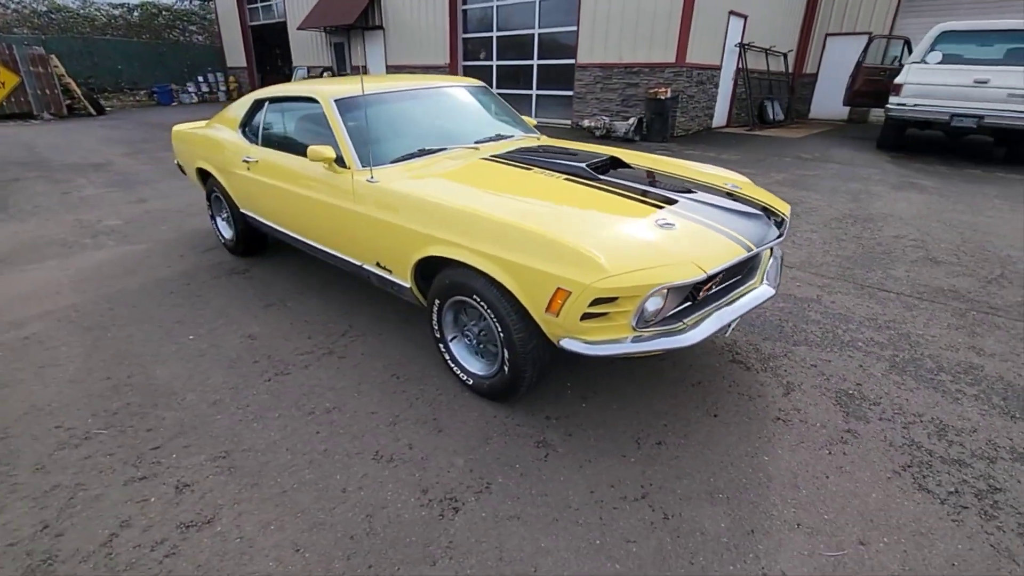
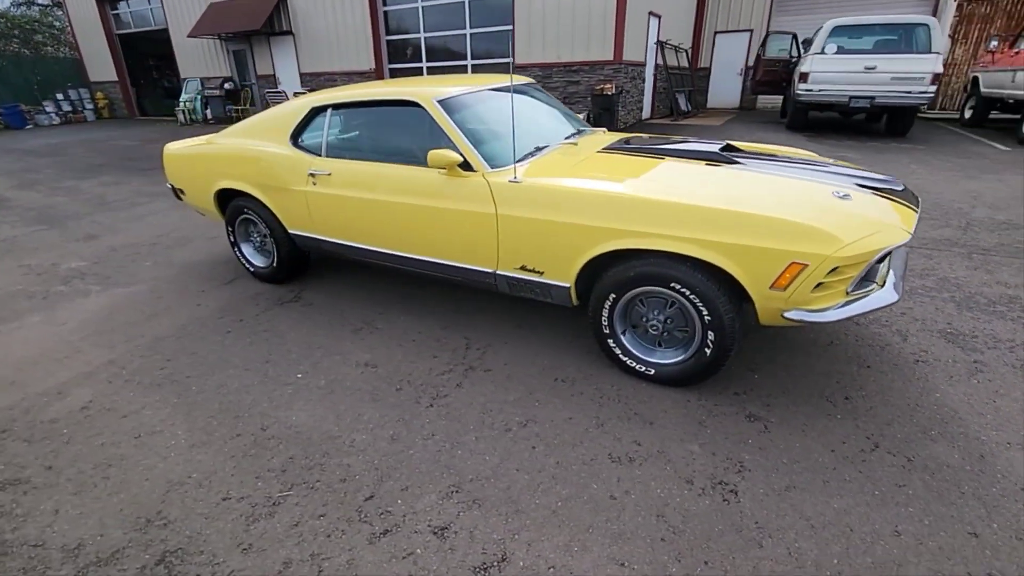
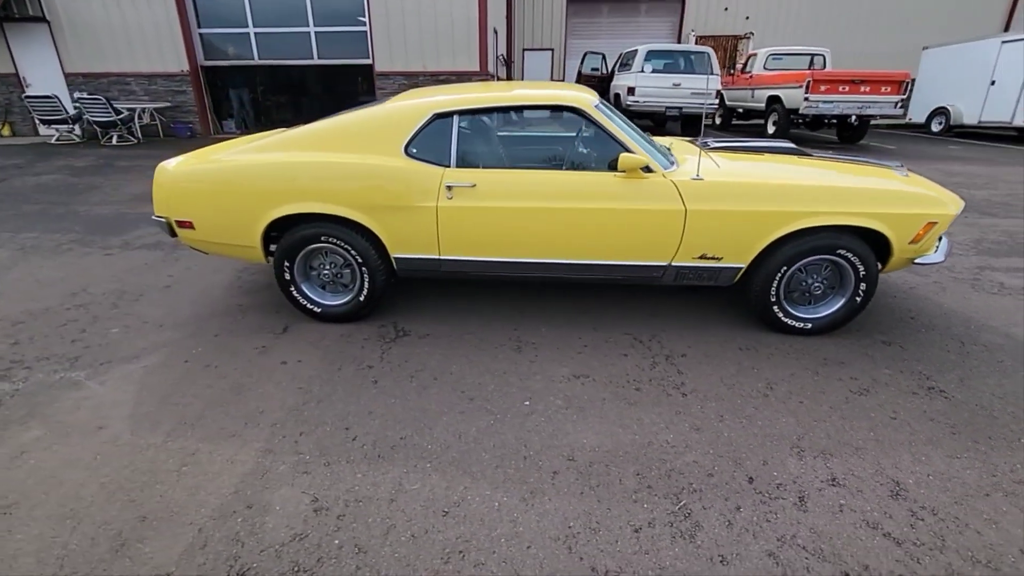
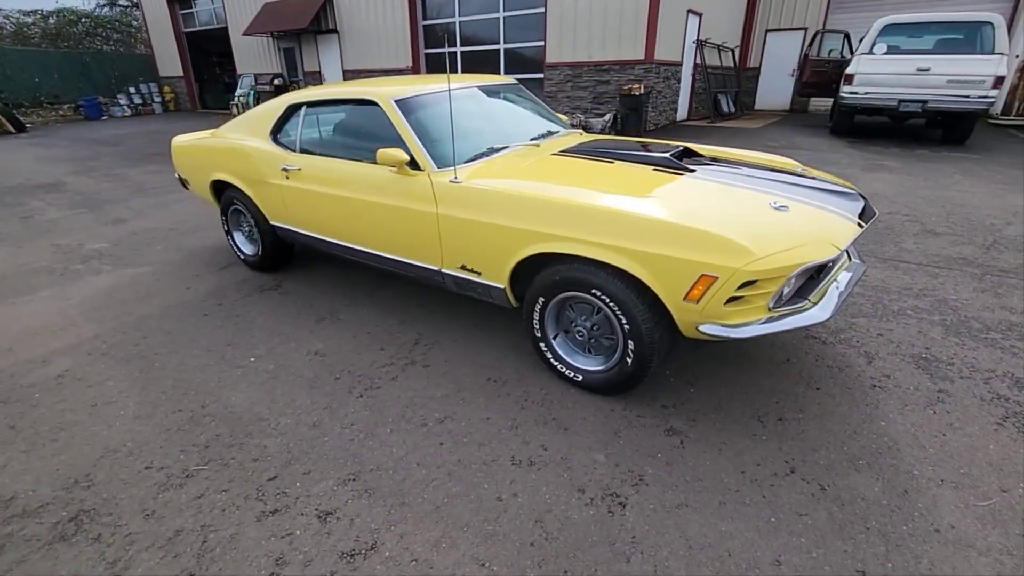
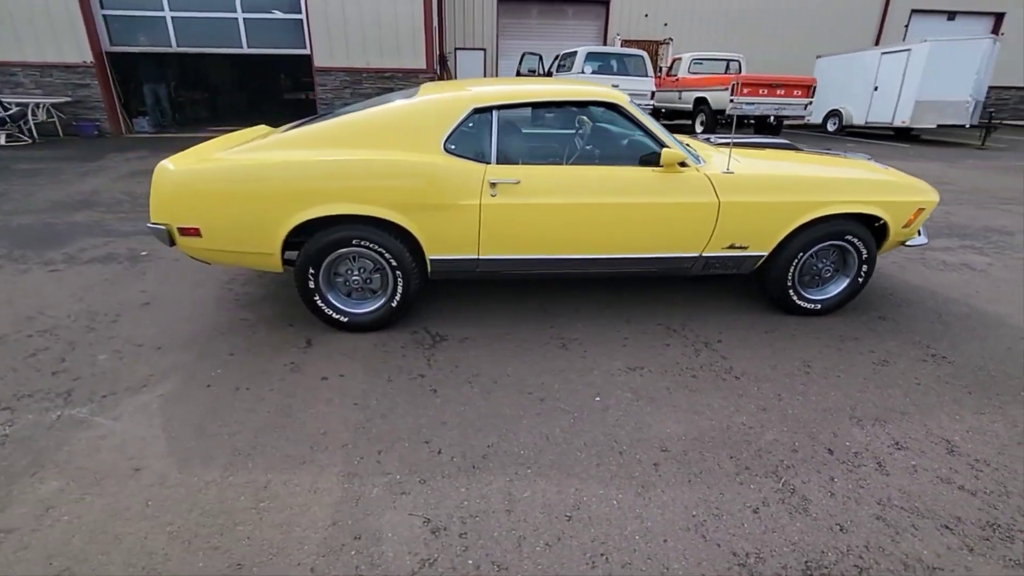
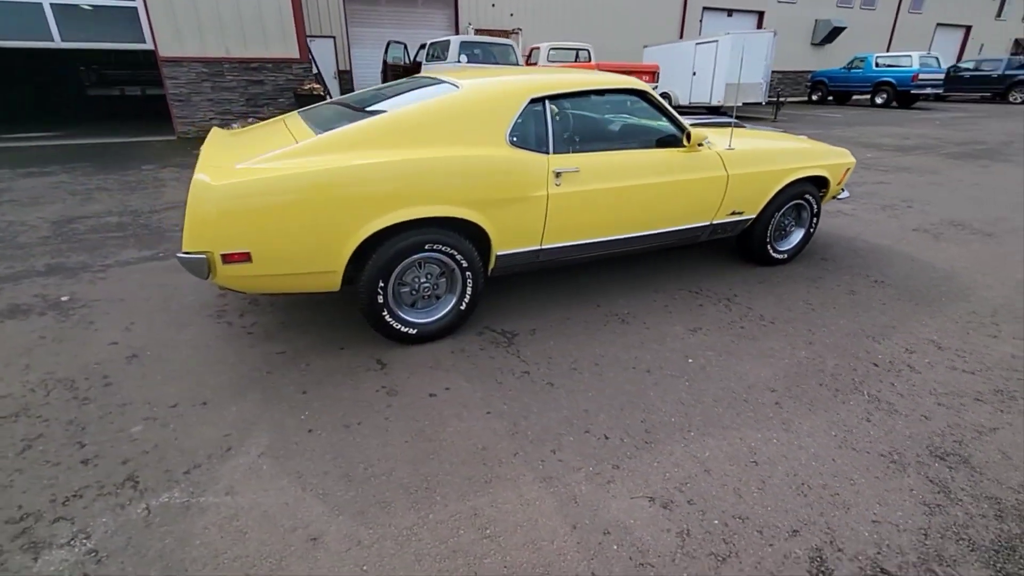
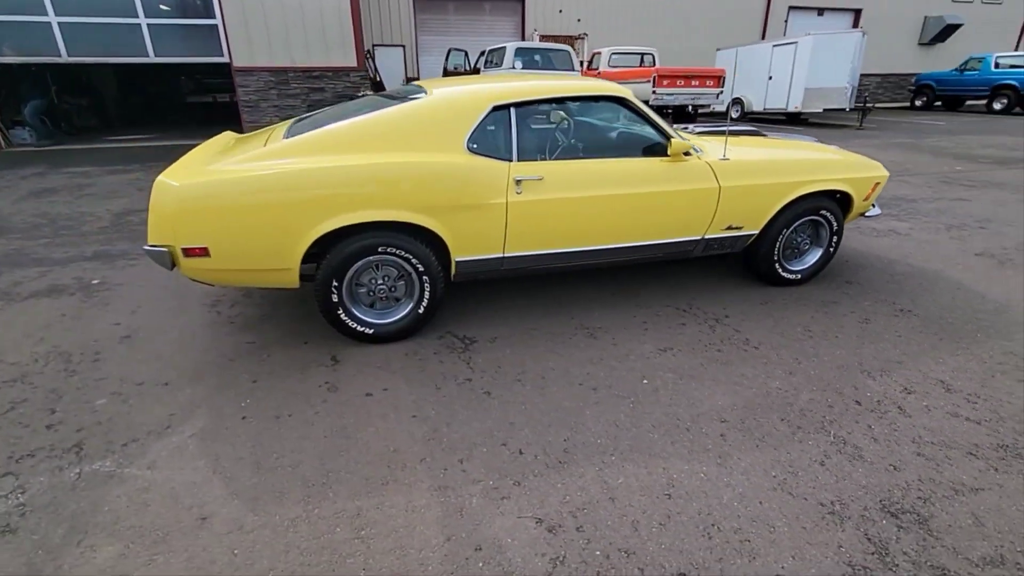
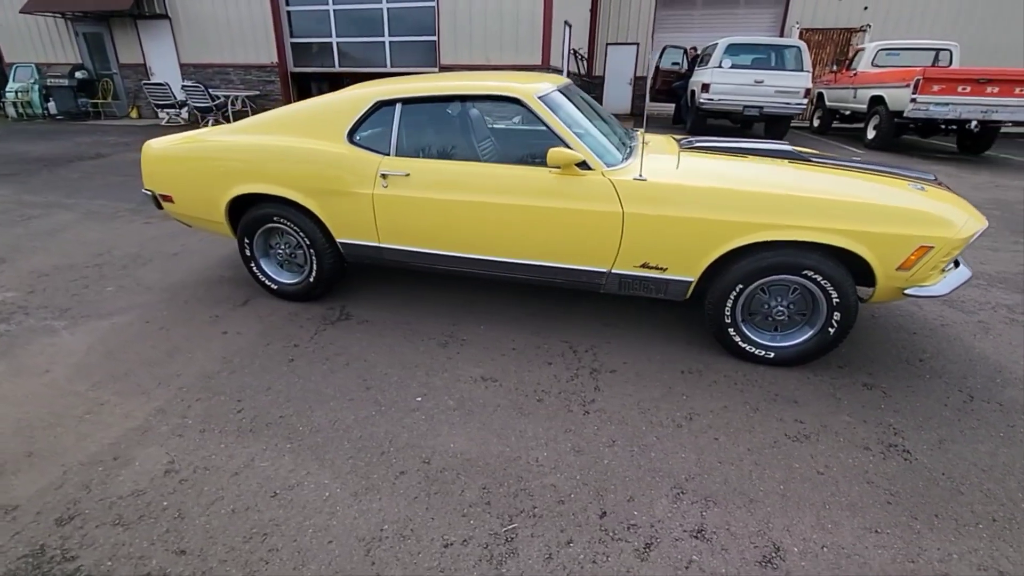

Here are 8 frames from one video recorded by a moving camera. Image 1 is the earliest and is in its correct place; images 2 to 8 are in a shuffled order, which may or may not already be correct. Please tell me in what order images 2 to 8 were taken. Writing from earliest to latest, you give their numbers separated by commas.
4, 2, 8, 3, 5, 7, 6
